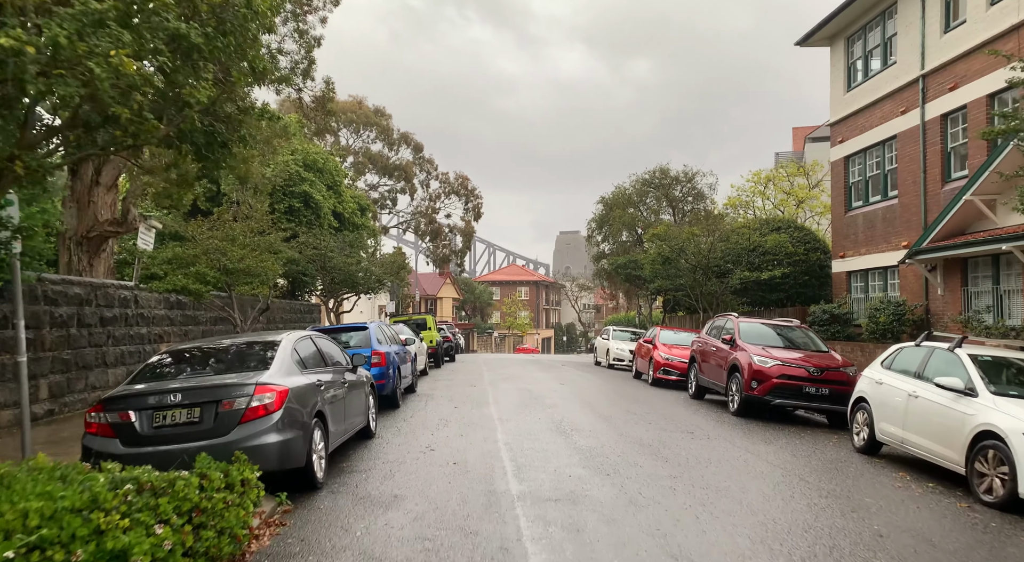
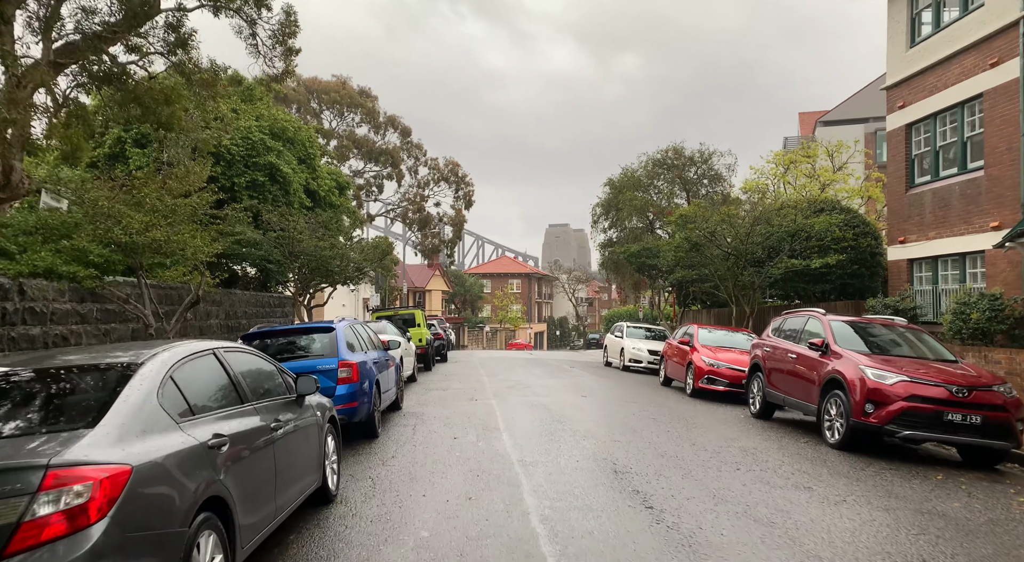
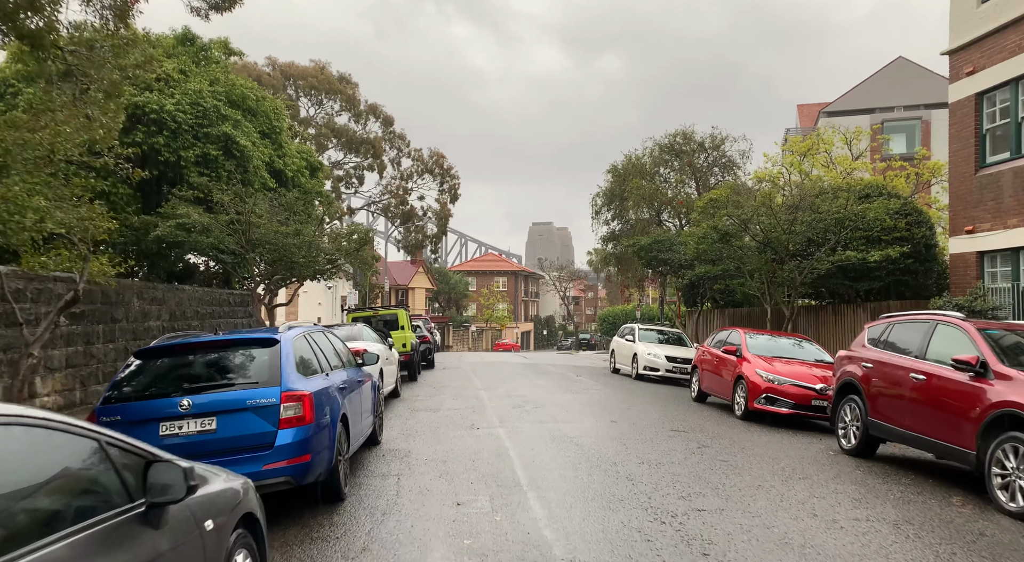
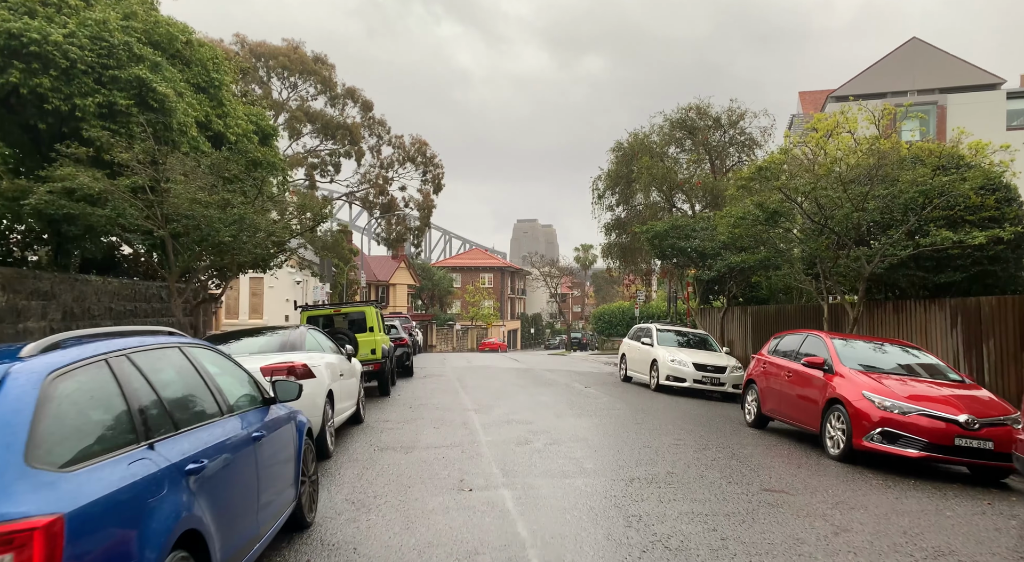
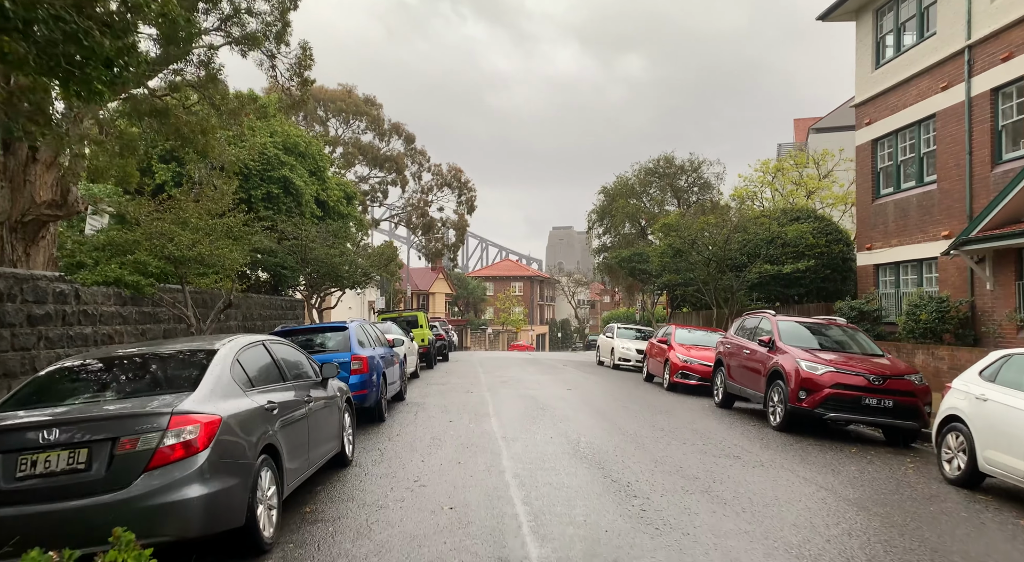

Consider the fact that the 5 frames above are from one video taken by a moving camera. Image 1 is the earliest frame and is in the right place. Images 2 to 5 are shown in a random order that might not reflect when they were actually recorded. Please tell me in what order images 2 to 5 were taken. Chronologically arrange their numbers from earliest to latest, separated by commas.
5, 2, 3, 4
